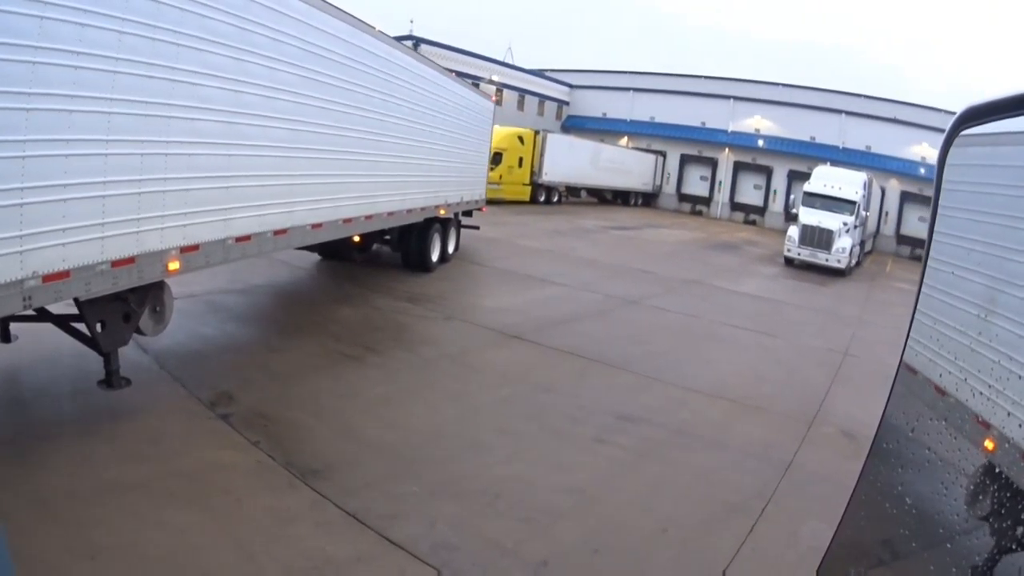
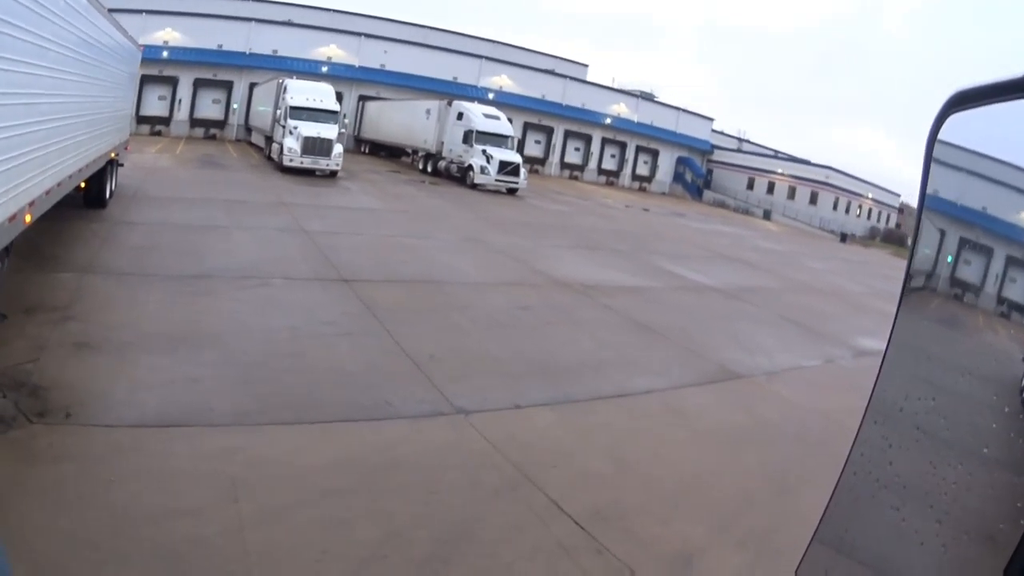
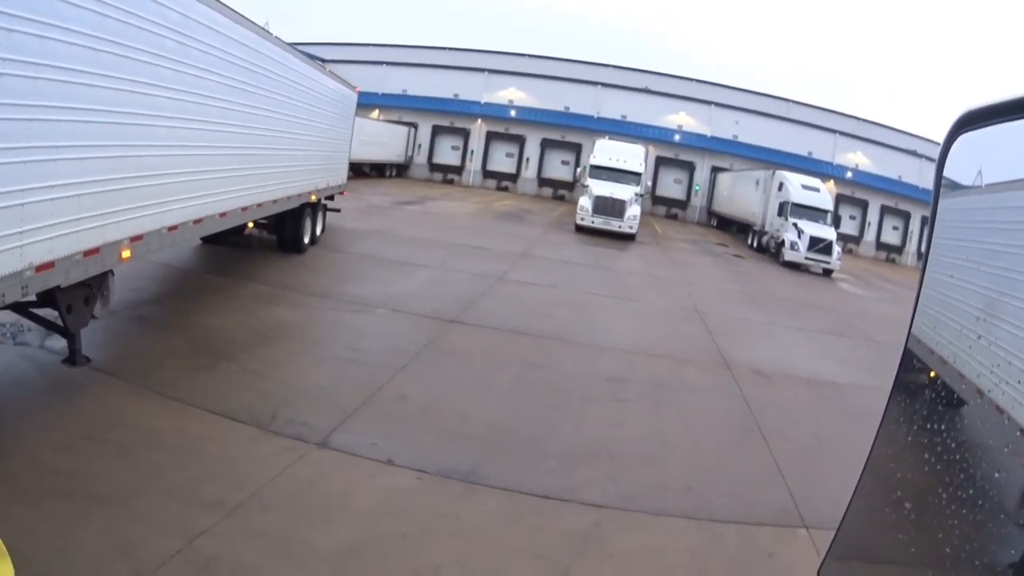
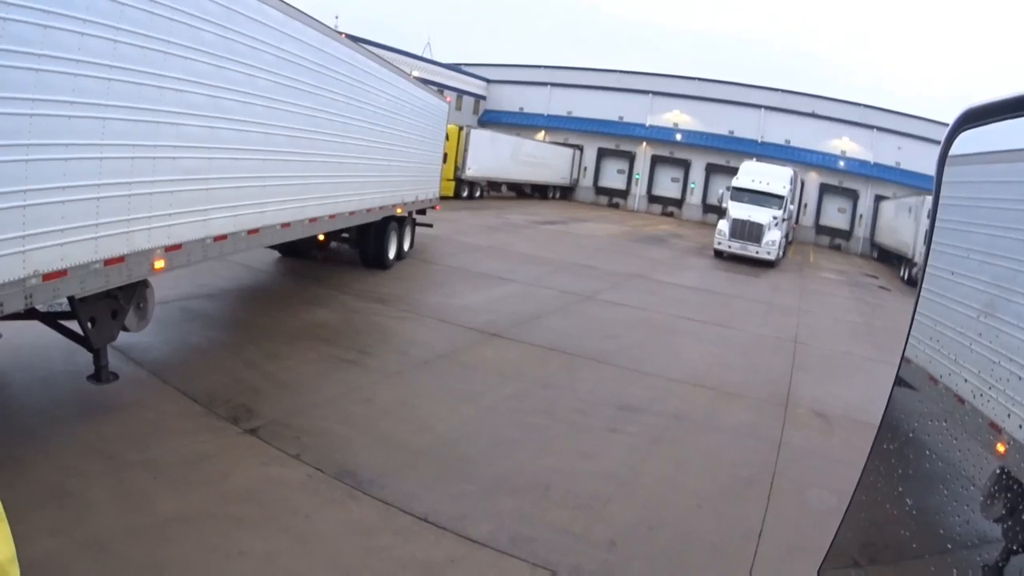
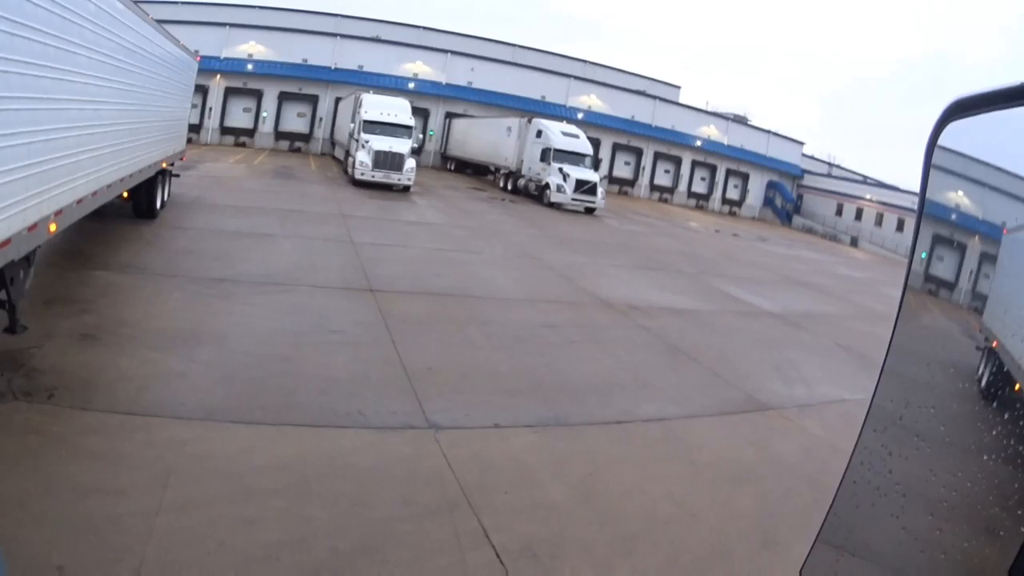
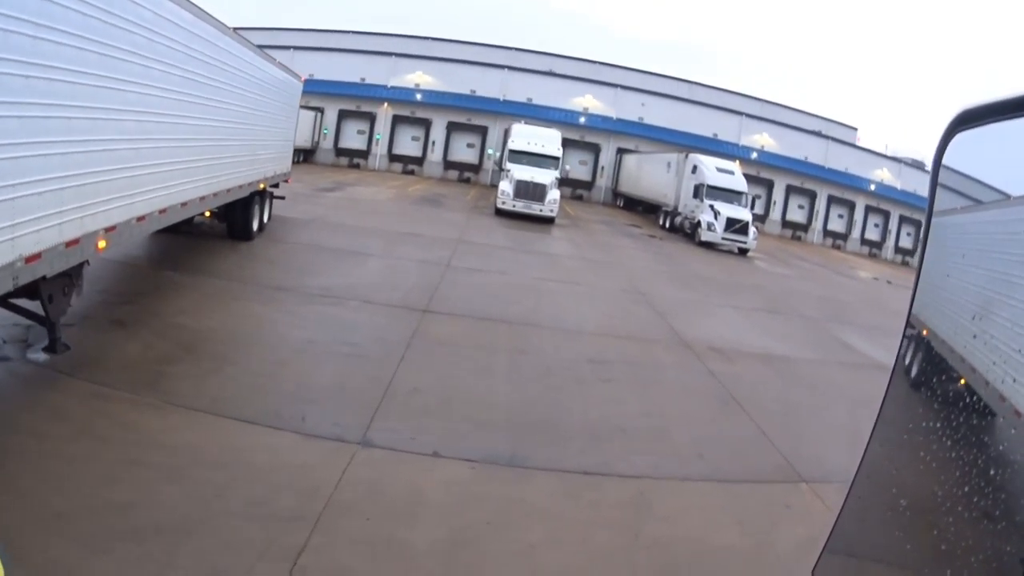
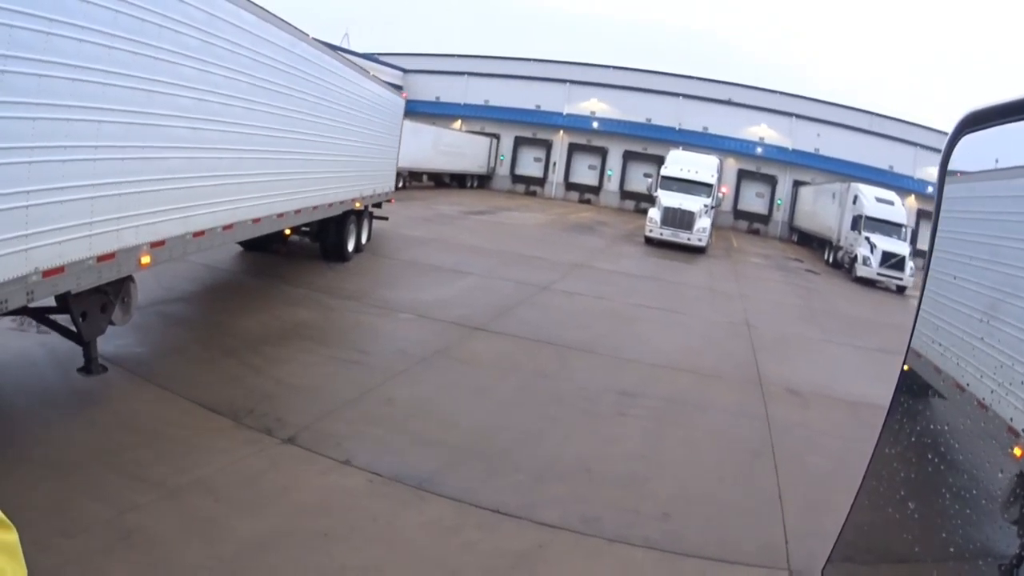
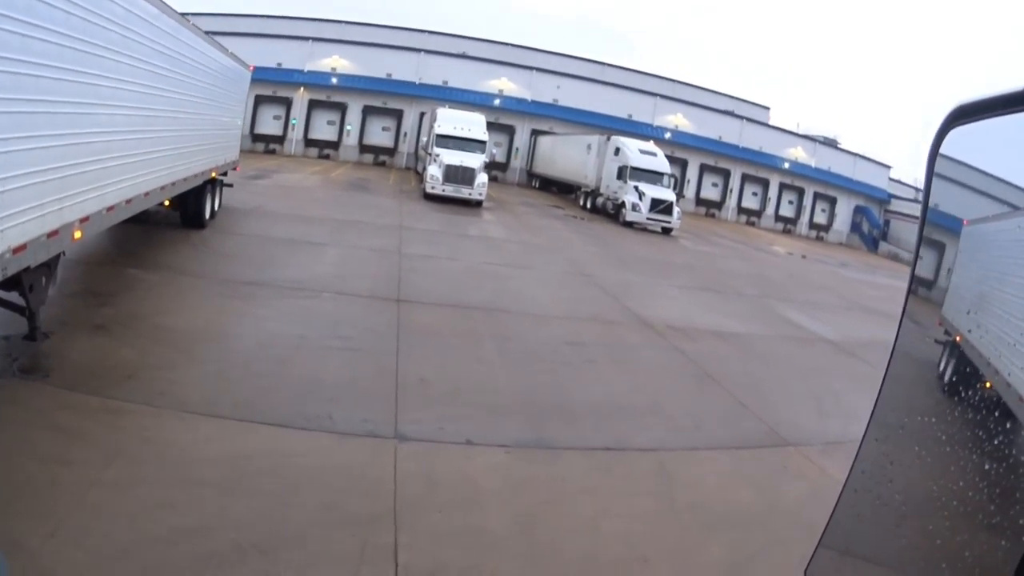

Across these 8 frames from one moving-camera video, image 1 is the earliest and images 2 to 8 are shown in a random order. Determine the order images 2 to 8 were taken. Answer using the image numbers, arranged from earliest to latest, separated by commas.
4, 7, 3, 6, 8, 5, 2
